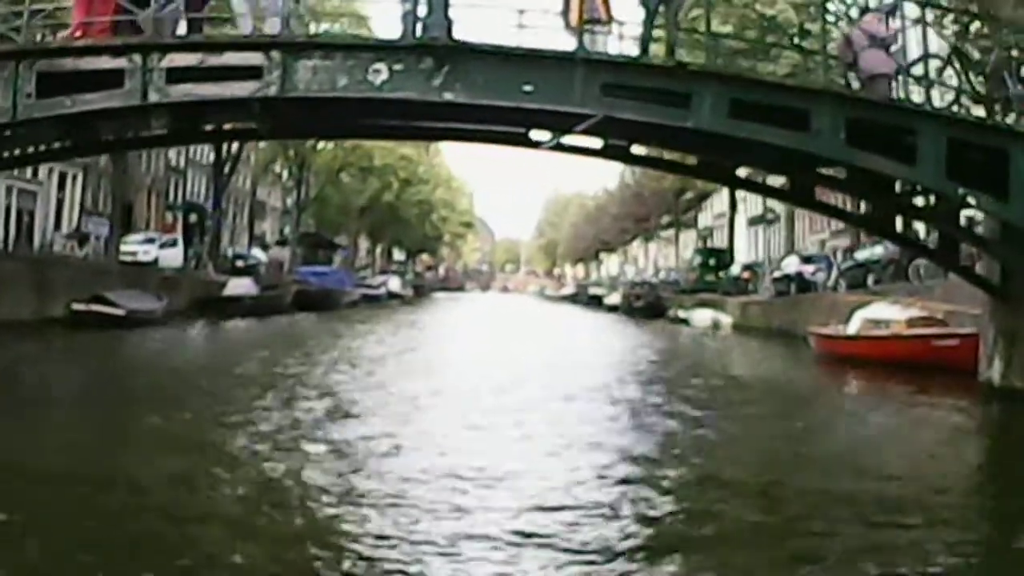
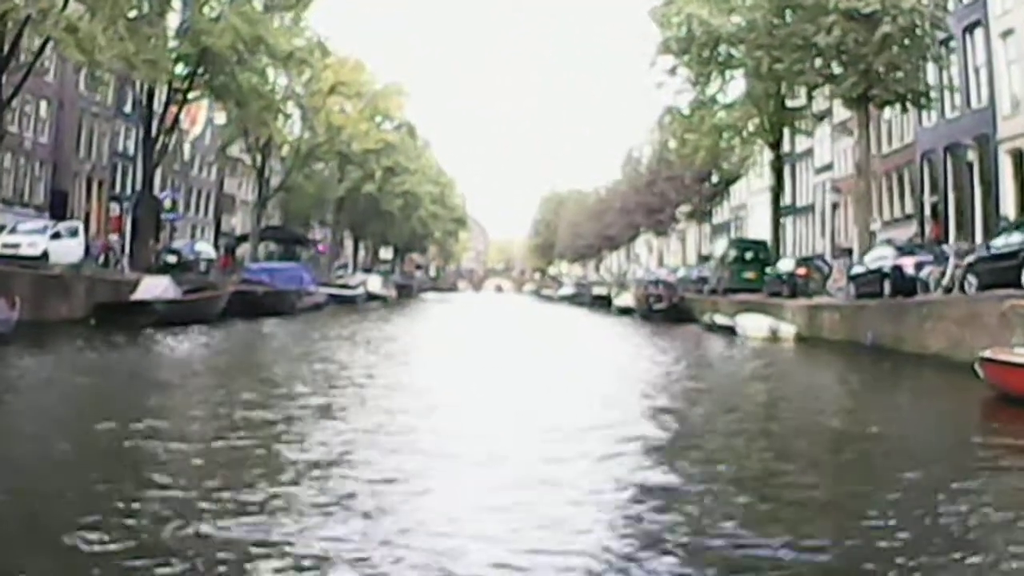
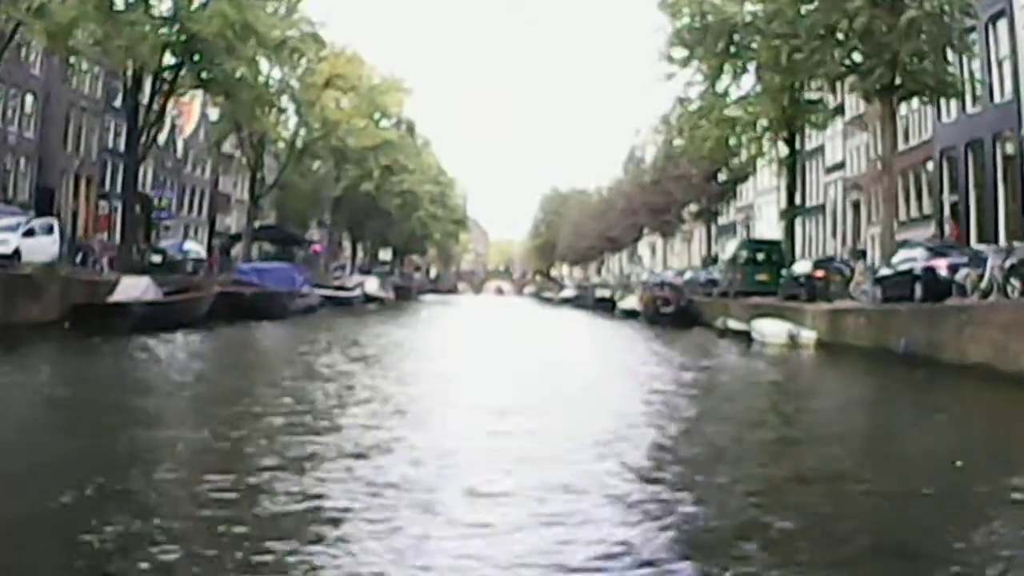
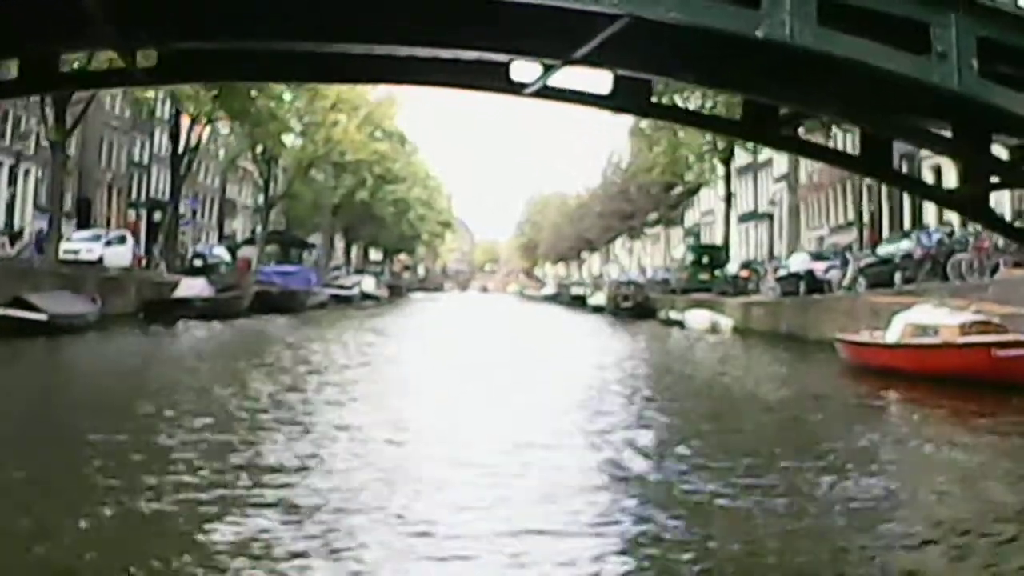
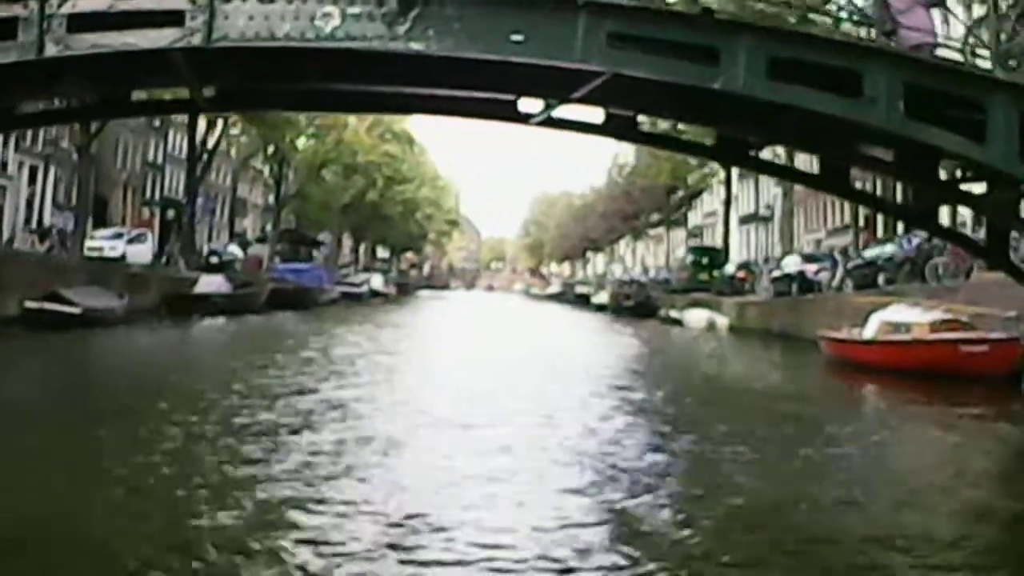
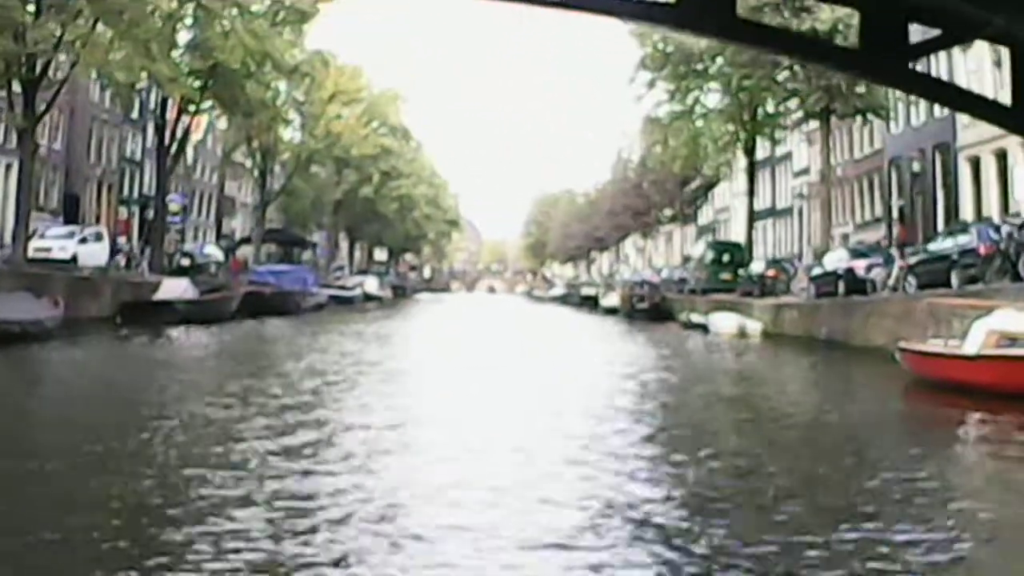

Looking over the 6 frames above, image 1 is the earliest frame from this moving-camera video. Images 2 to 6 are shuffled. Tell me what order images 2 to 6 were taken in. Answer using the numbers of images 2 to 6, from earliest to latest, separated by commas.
5, 4, 6, 2, 3
